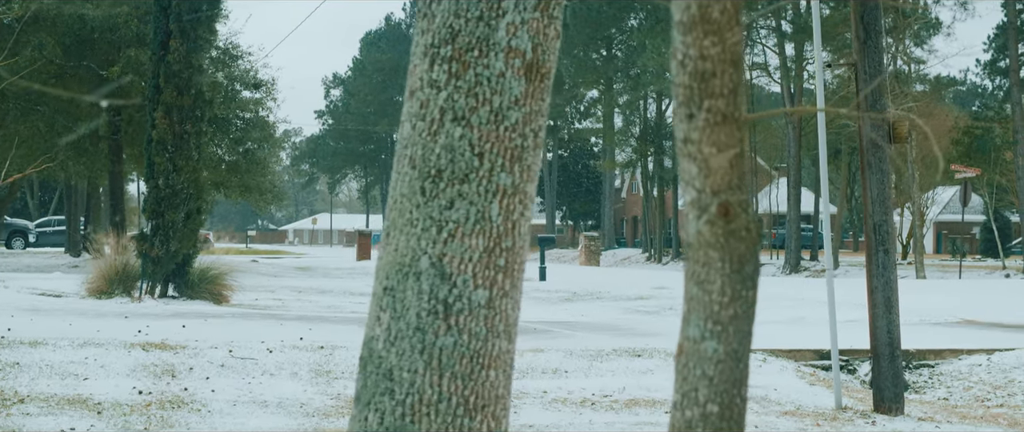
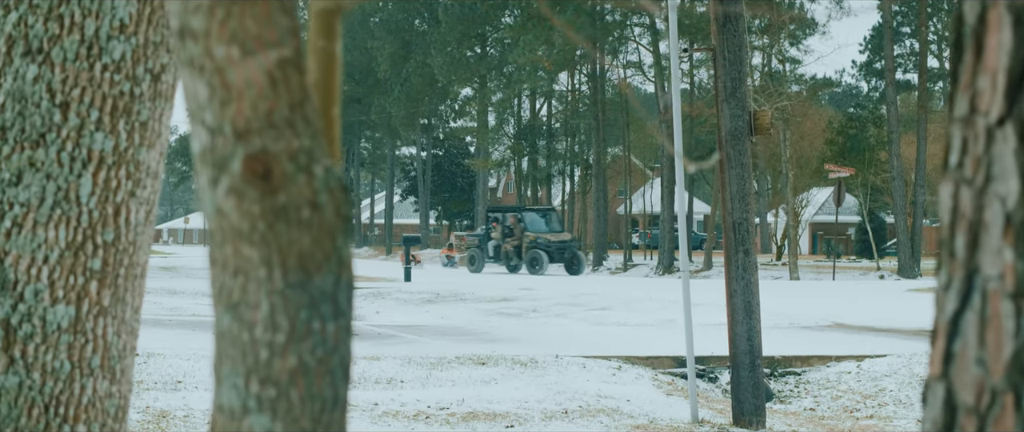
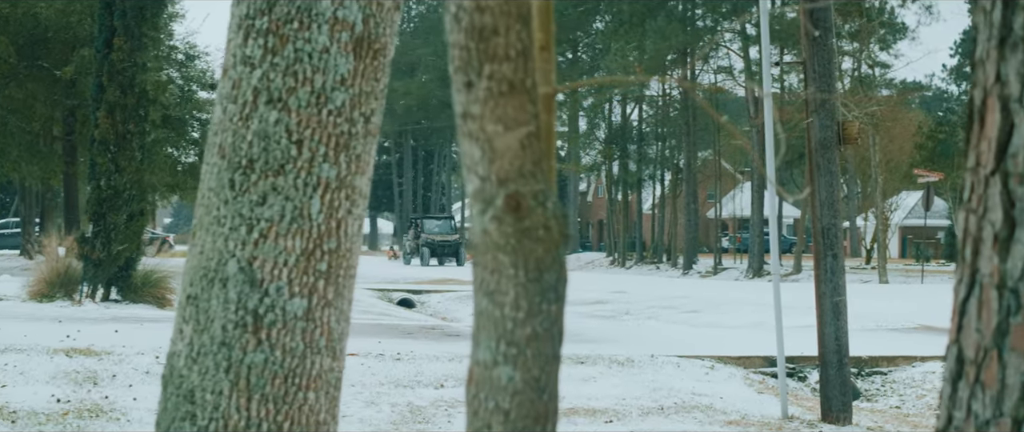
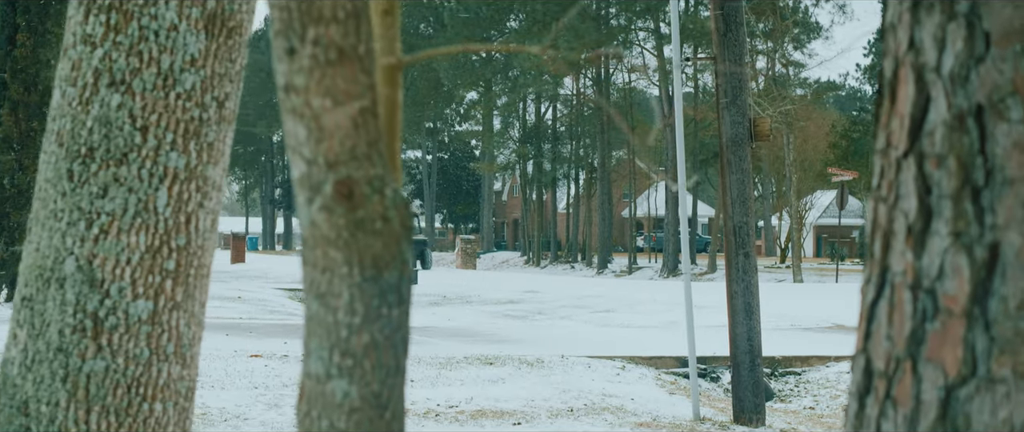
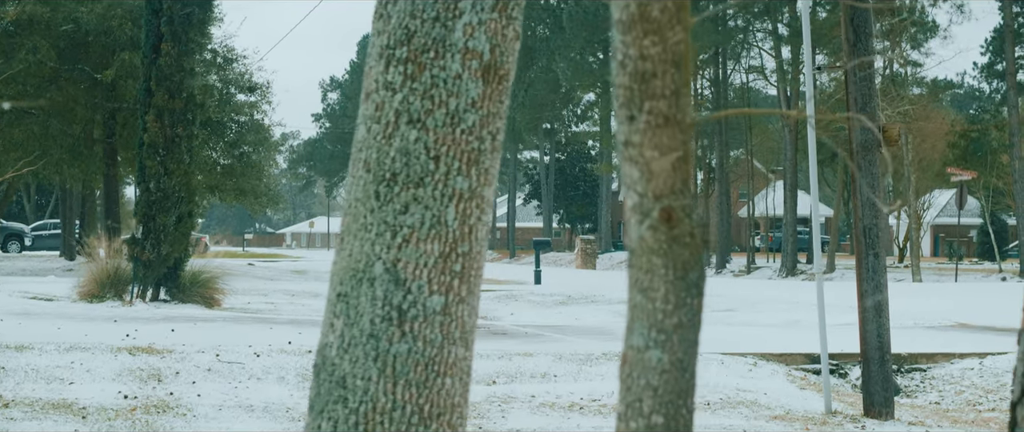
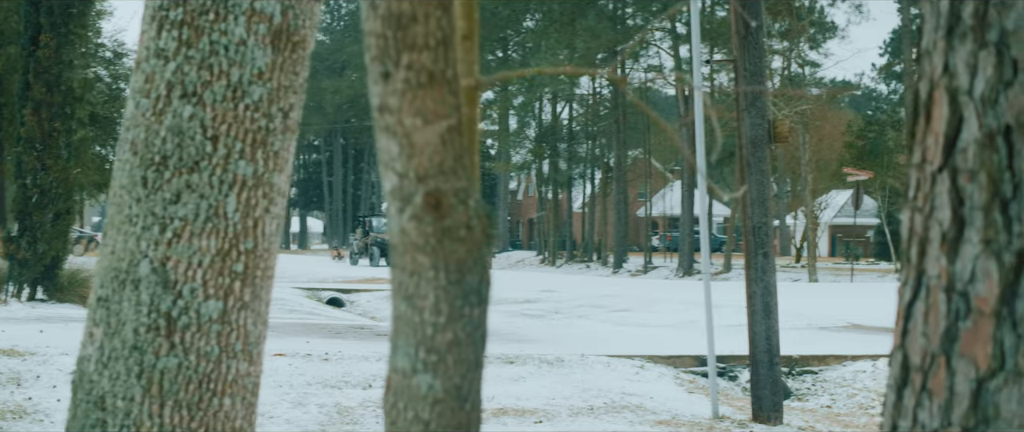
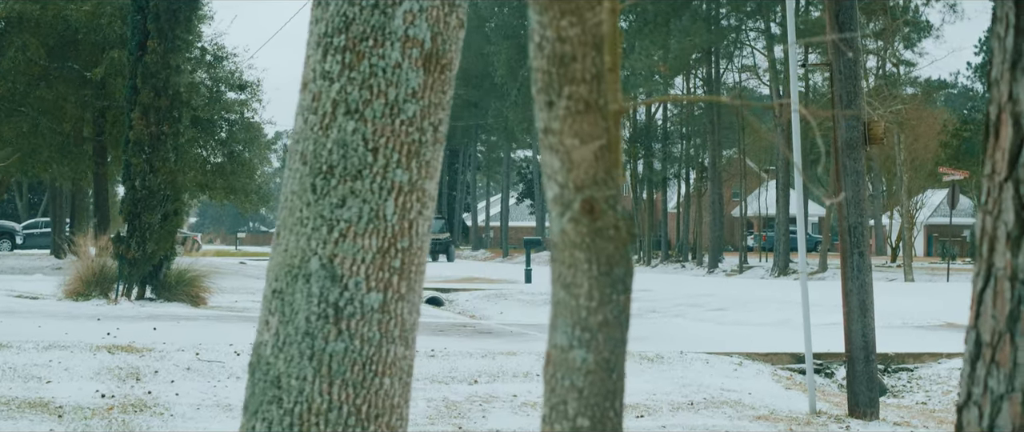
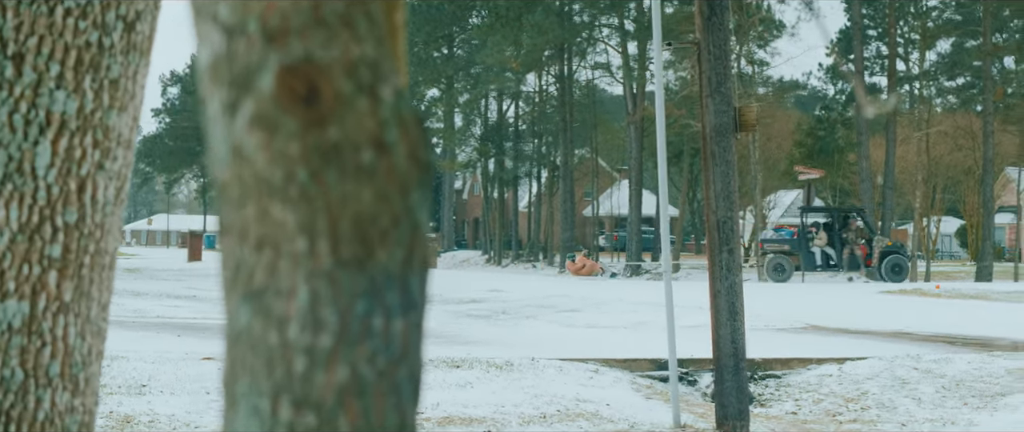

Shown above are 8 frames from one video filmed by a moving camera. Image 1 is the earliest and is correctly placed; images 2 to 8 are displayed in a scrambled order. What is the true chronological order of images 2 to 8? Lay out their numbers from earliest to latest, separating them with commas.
5, 7, 3, 6, 4, 2, 8
